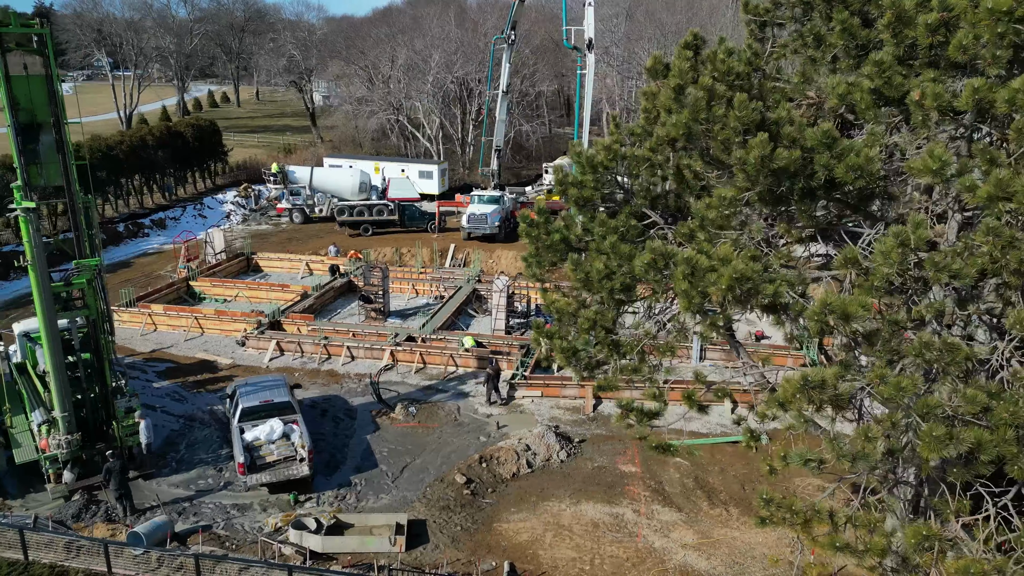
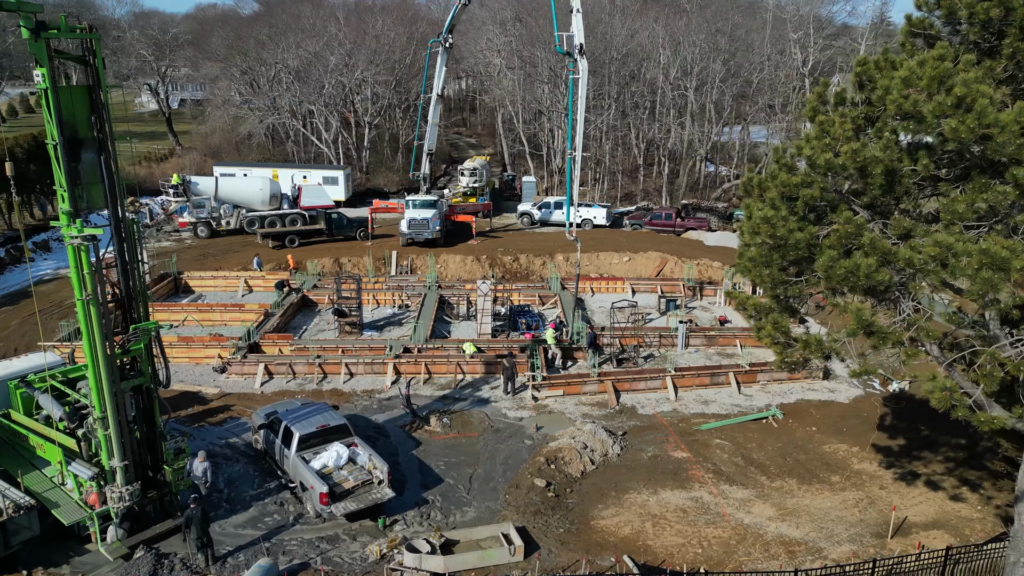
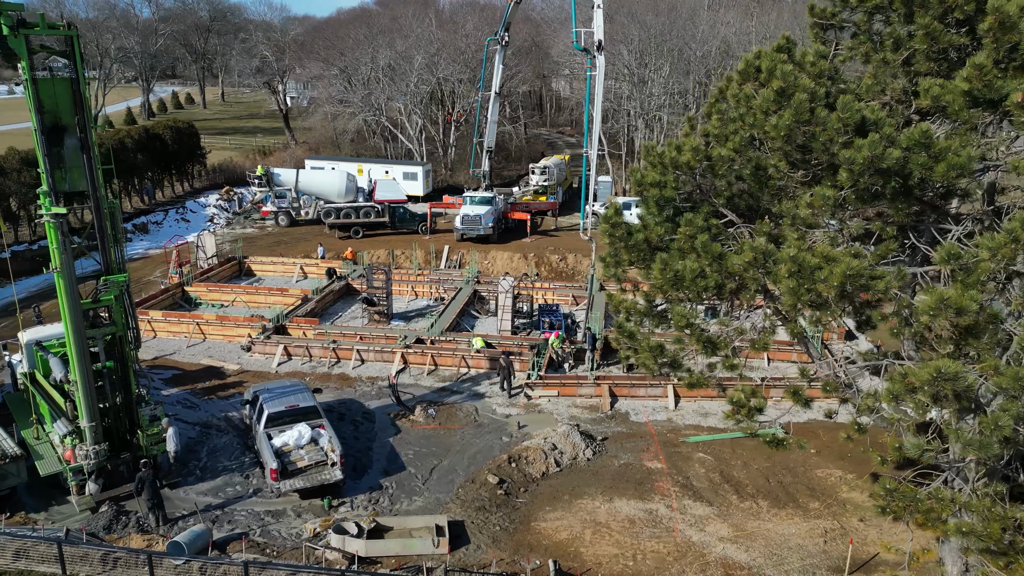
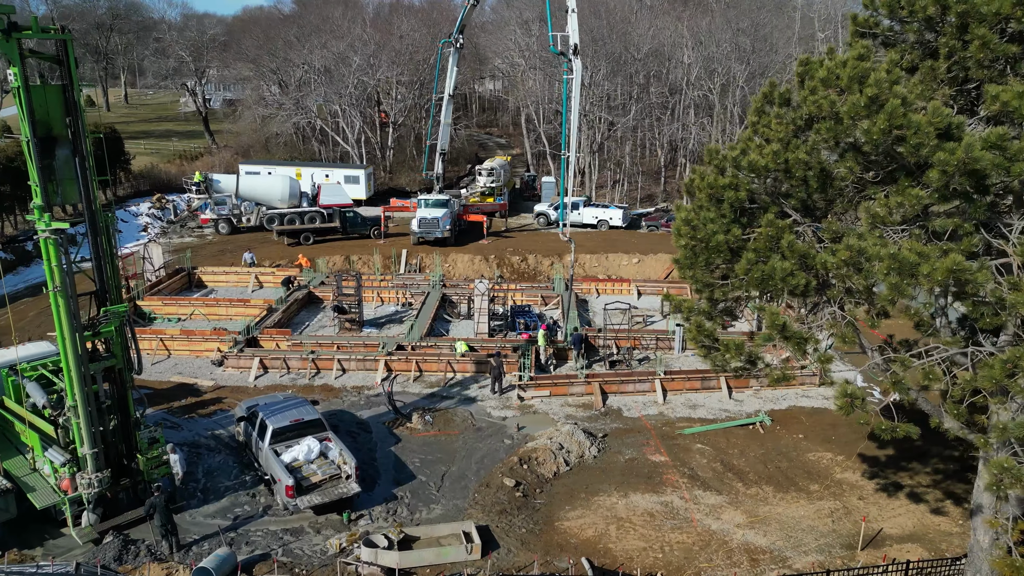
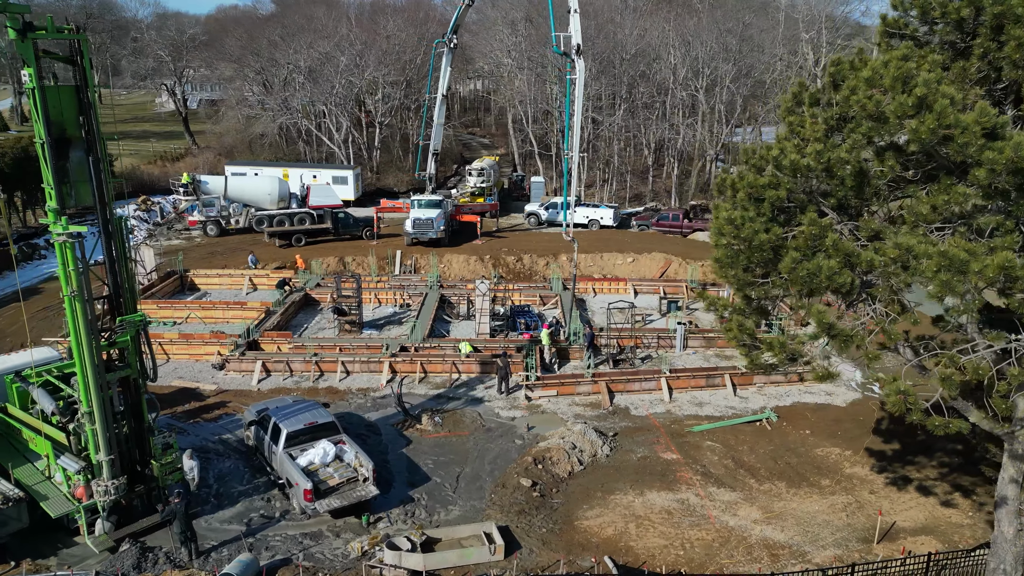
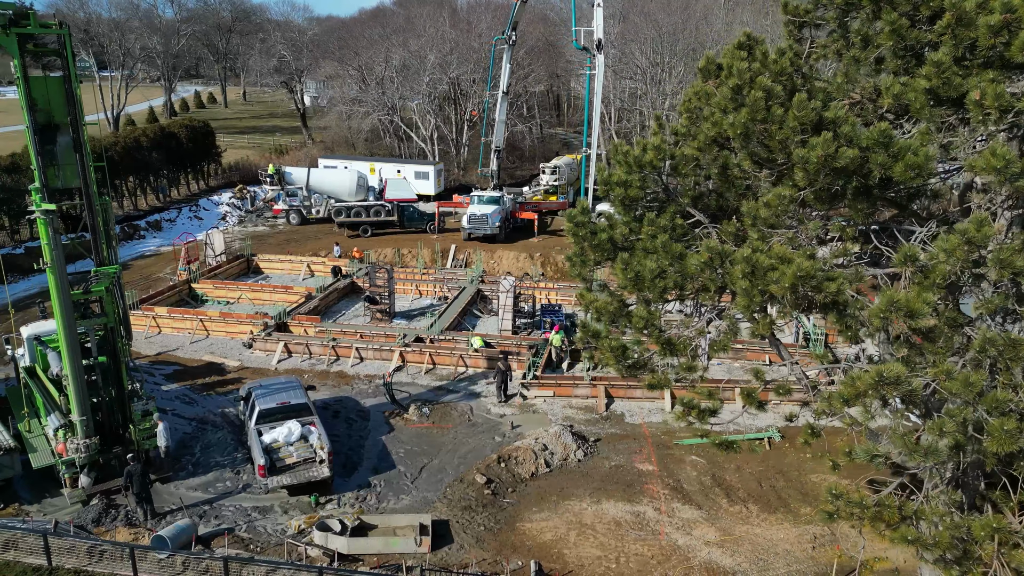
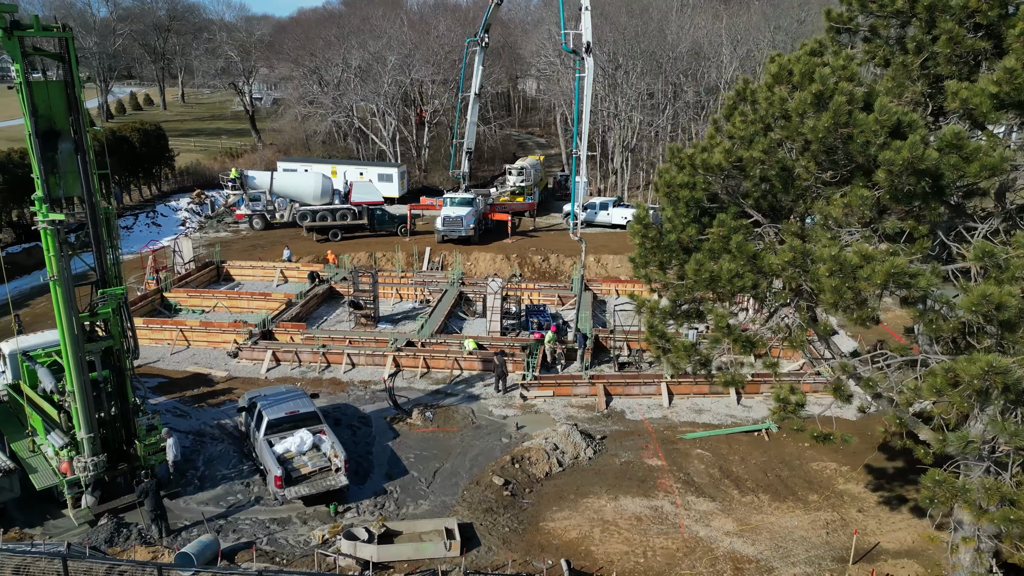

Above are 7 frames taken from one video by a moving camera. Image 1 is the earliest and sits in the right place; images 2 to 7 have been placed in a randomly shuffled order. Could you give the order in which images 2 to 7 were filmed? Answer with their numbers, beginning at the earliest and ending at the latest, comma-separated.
6, 3, 7, 4, 5, 2
